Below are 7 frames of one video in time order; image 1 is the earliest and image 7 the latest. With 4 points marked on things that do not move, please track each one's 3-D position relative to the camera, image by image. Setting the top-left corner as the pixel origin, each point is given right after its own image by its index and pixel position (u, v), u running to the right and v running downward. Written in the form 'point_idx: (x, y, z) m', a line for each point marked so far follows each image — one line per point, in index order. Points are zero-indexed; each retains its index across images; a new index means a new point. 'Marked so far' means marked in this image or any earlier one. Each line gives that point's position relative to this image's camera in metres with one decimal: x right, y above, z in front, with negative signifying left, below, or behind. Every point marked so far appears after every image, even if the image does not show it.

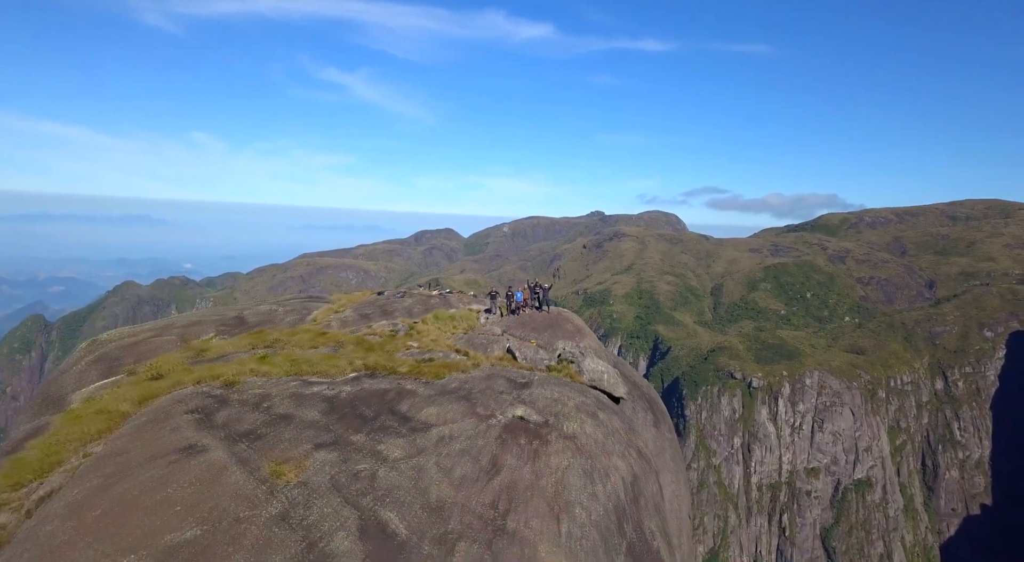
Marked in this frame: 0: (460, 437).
0: (-0.9, -2.6, +10.3) m
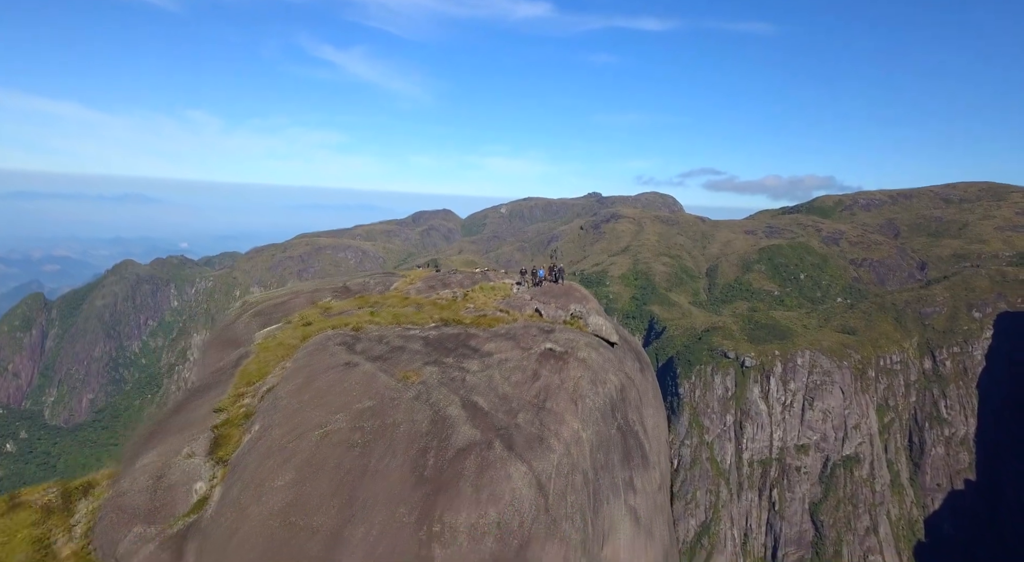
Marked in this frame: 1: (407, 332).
0: (0.0, -2.1, +16.2) m
1: (-3.1, -1.5, +17.7) m
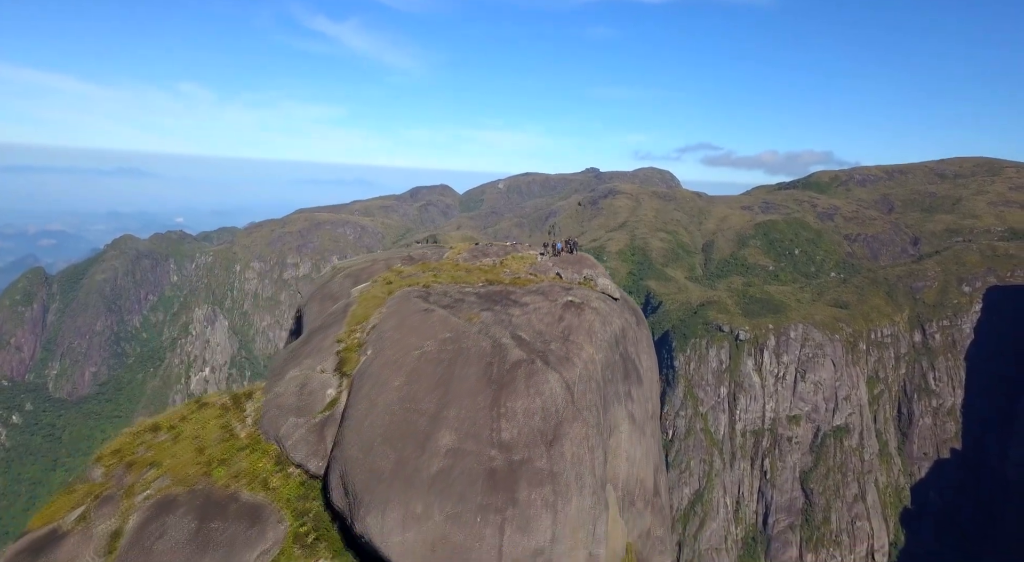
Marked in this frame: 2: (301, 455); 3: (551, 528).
0: (+1.2, -1.0, +22.1) m
1: (-2.0, -0.3, +23.7) m
2: (-6.8, -5.7, +19.6) m
3: (+1.1, -7.1, +17.0) m
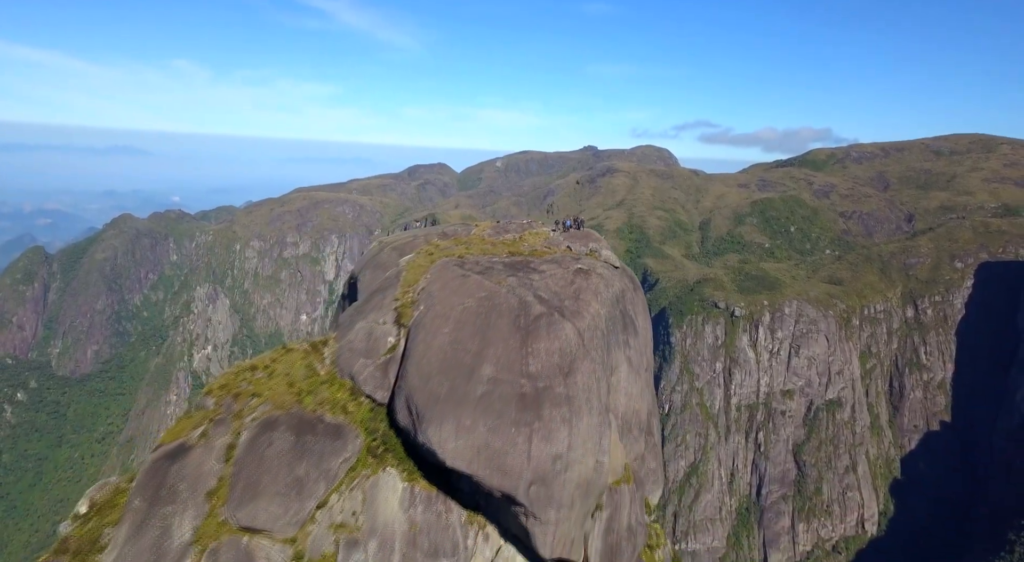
0: (+2.1, +0.4, +27.3) m
1: (-1.0, +1.1, +28.8) m
2: (-5.9, -4.5, +24.9) m
3: (+2.1, -5.9, +22.4) m
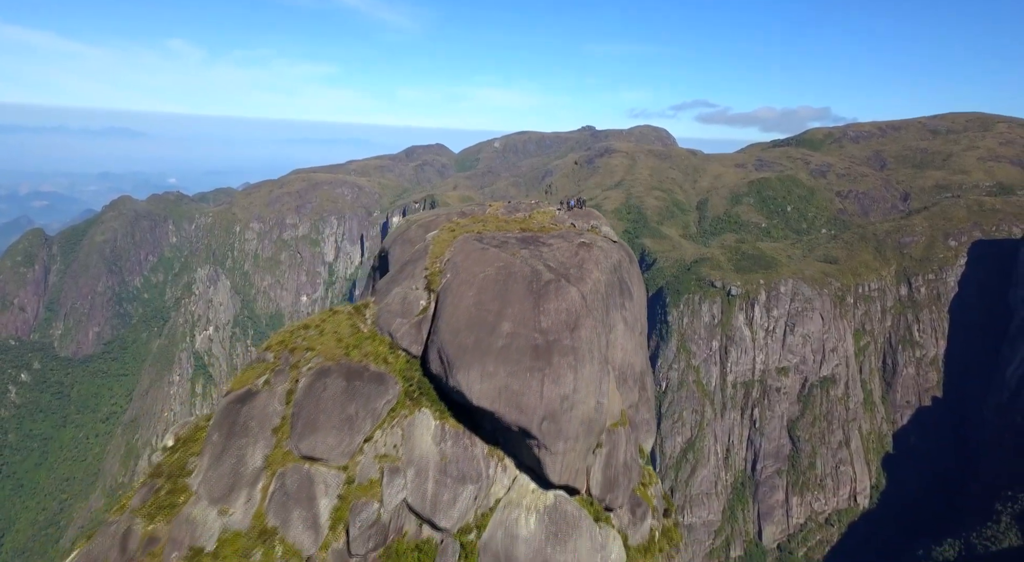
0: (+2.7, +1.9, +31.7) m
1: (-0.4, +2.7, +33.1) m
2: (-5.2, -3.1, +29.4) m
3: (+2.8, -4.6, +27.0) m
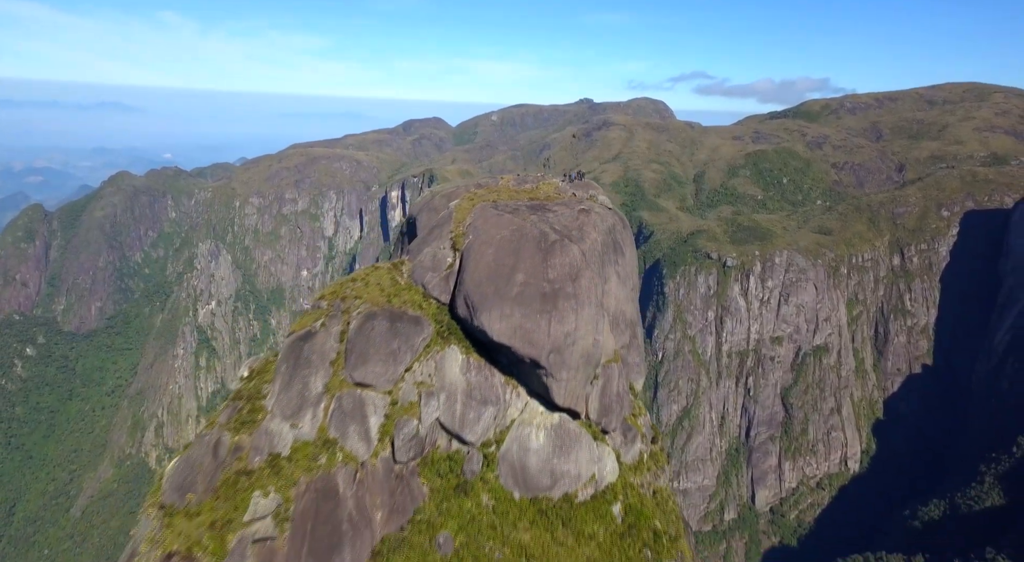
0: (+3.4, +4.5, +37.7) m
1: (+0.3, +5.2, +39.1) m
2: (-4.5, -0.7, +35.6) m
3: (+3.6, -2.2, +33.3) m
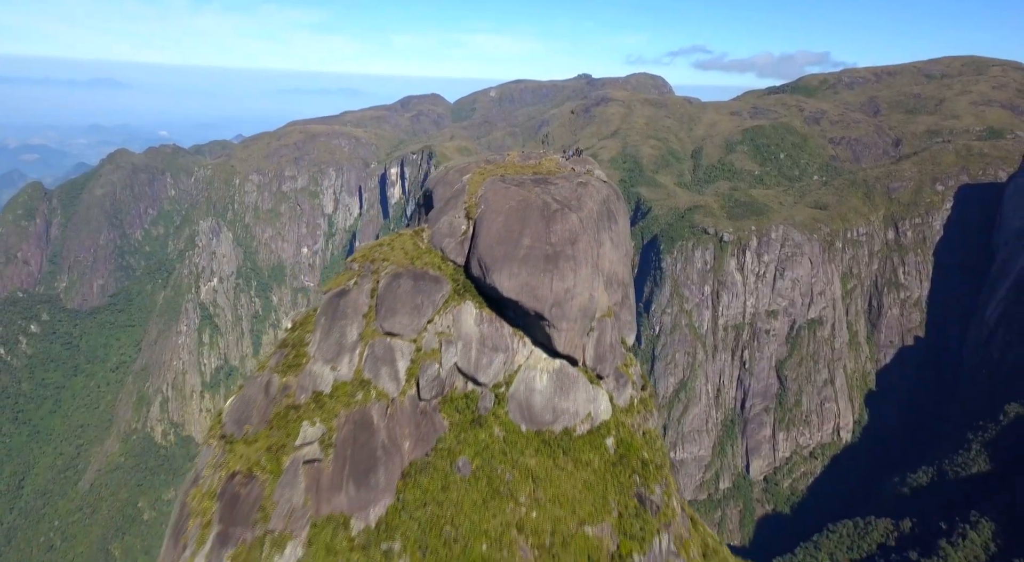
0: (+3.8, +7.0, +42.9) m
1: (+0.7, +7.9, +44.3) m
2: (-4.0, +1.8, +41.0) m
3: (+4.0, +0.2, +38.8) m
